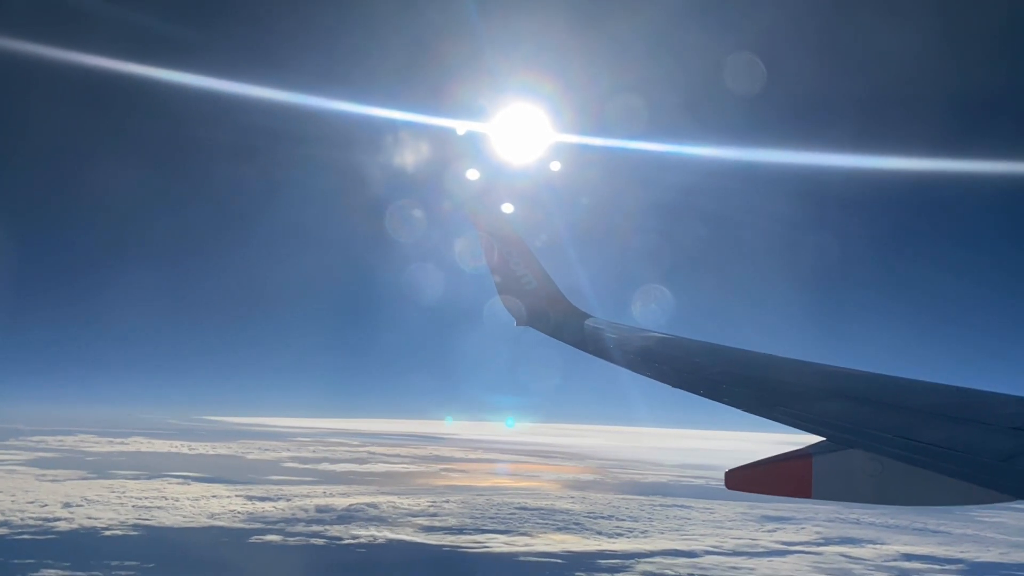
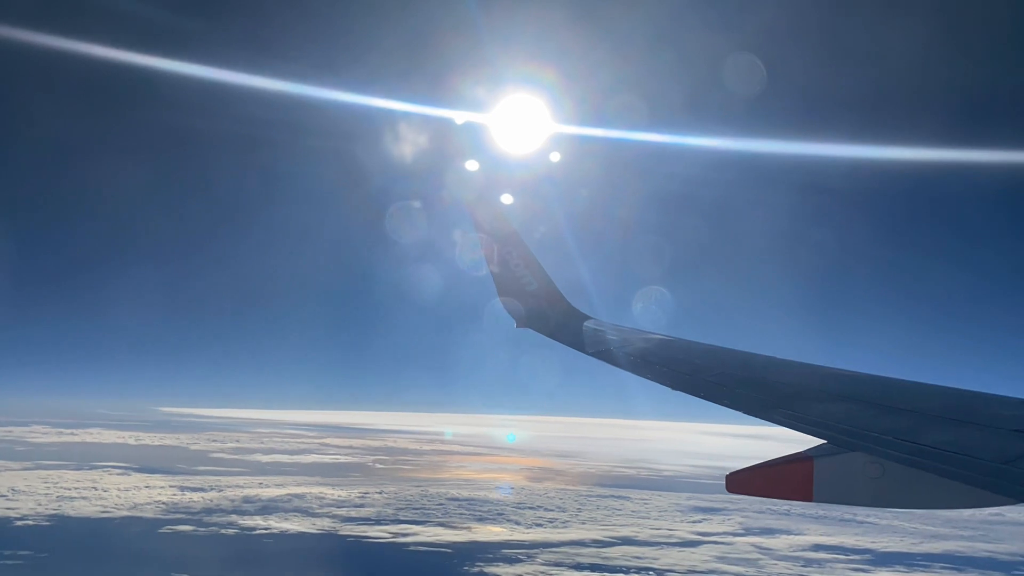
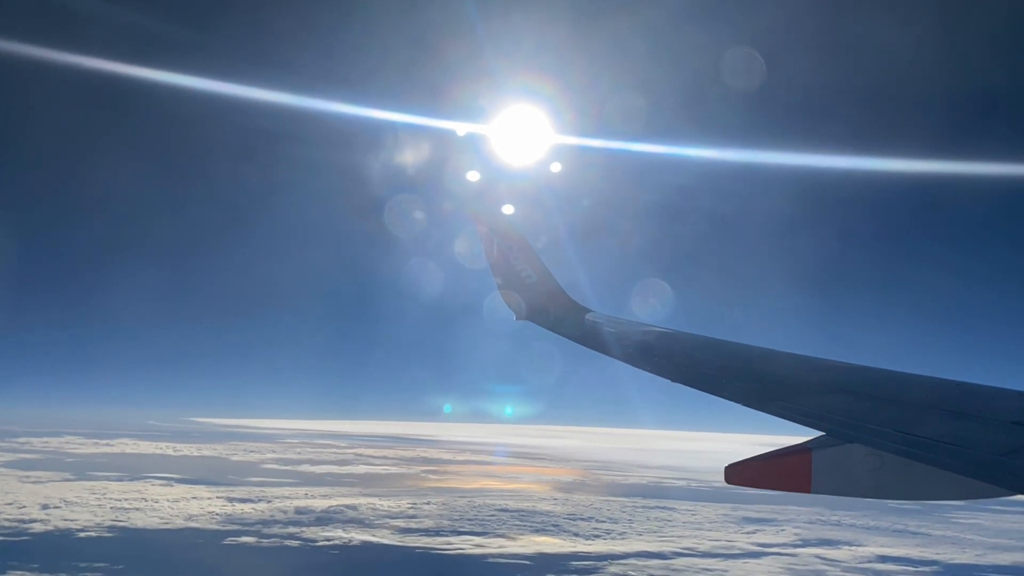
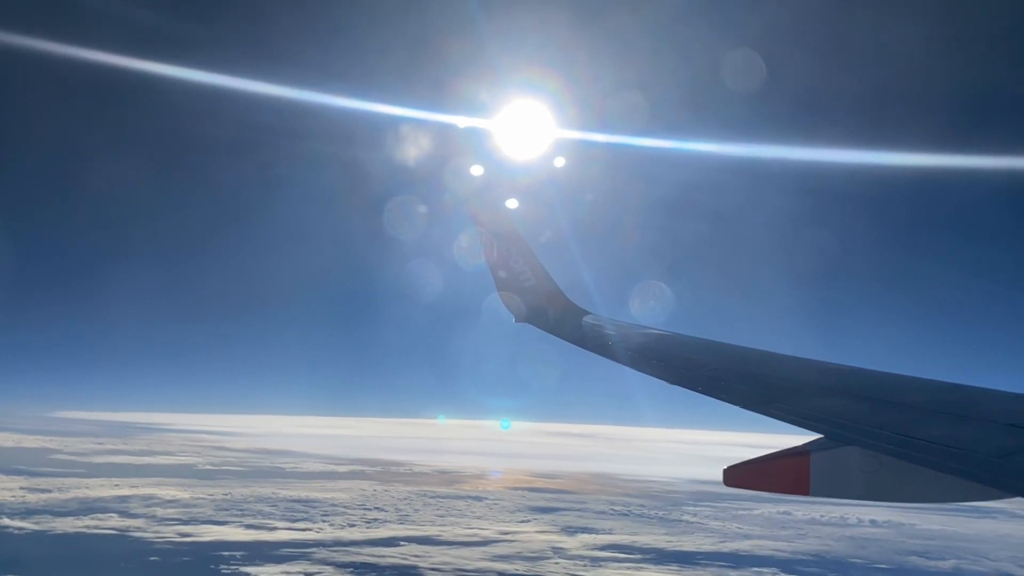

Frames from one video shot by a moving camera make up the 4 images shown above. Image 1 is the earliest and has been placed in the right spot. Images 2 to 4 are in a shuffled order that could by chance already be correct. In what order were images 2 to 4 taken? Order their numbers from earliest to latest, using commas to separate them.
3, 2, 4
